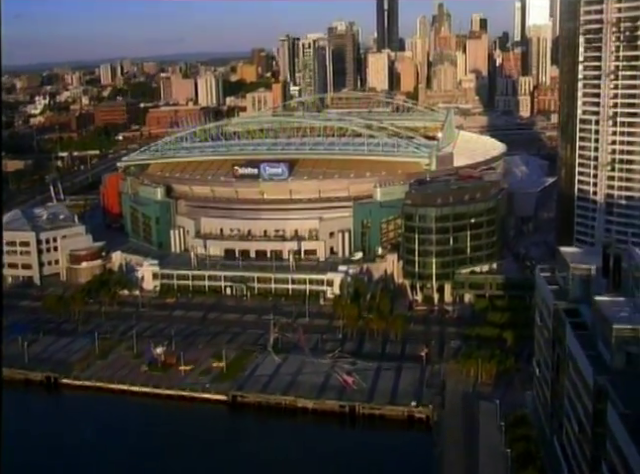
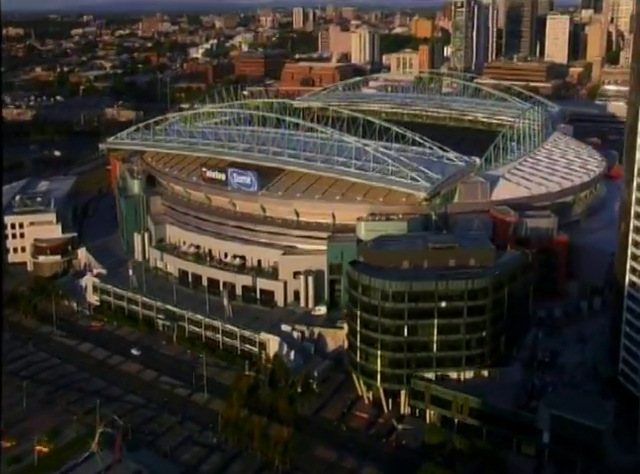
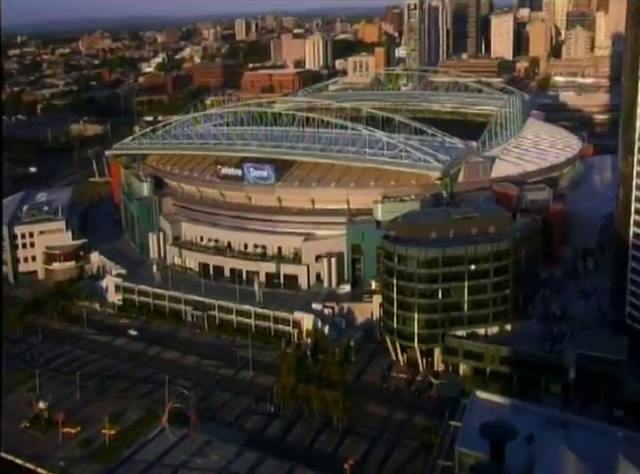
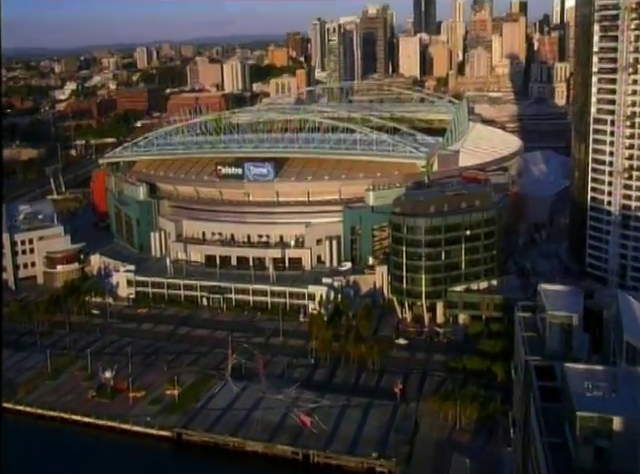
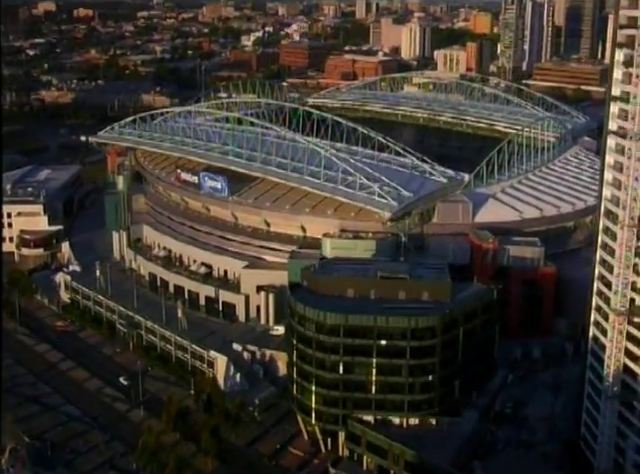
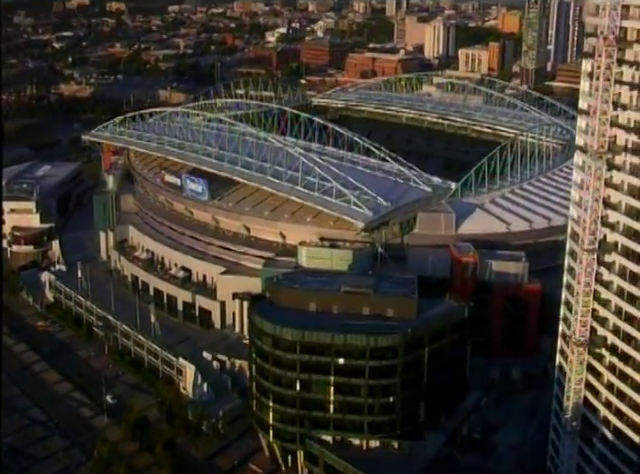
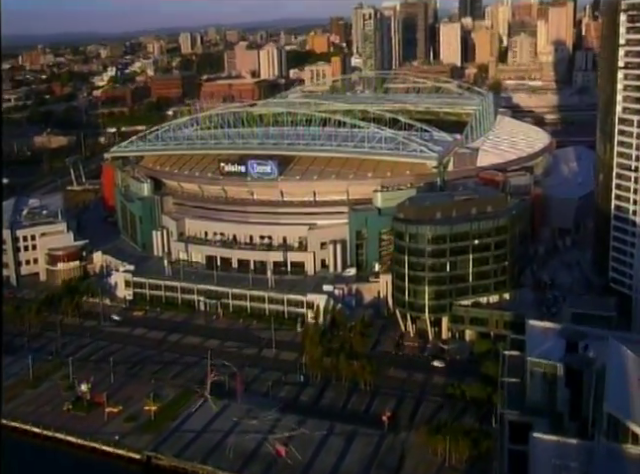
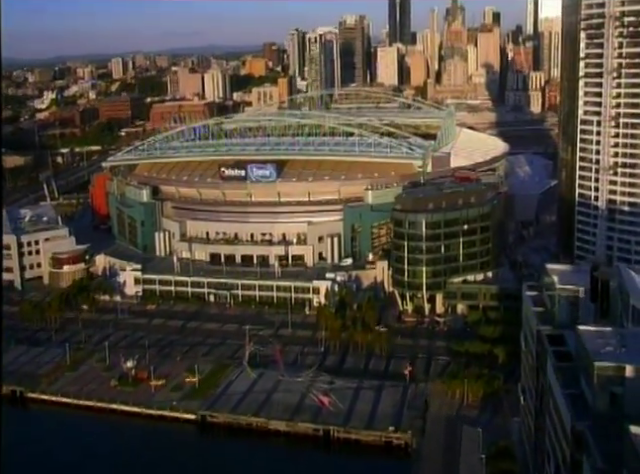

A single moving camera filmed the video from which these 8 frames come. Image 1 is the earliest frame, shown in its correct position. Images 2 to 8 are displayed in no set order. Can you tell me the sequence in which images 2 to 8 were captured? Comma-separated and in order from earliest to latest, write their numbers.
8, 4, 7, 3, 2, 5, 6
